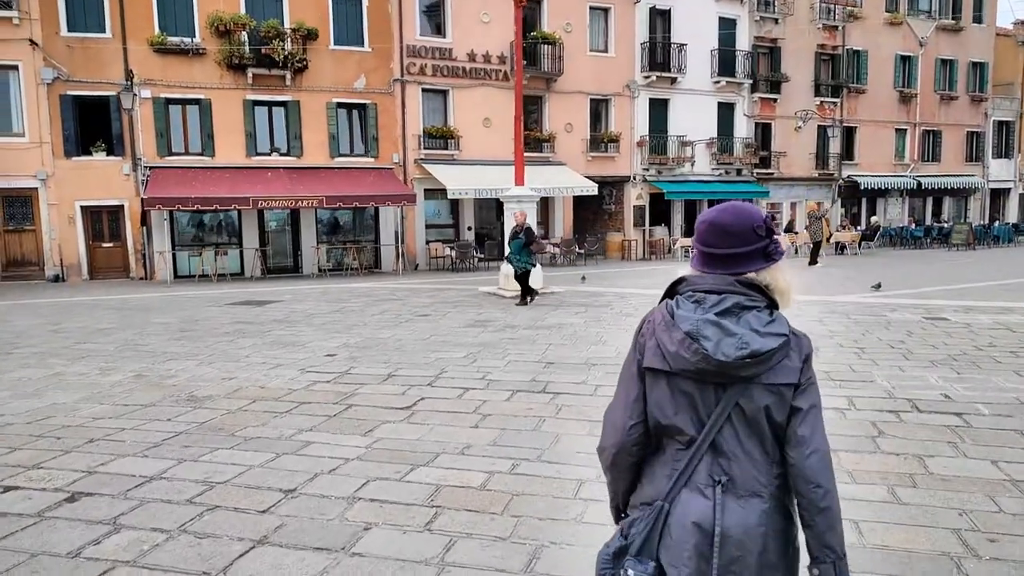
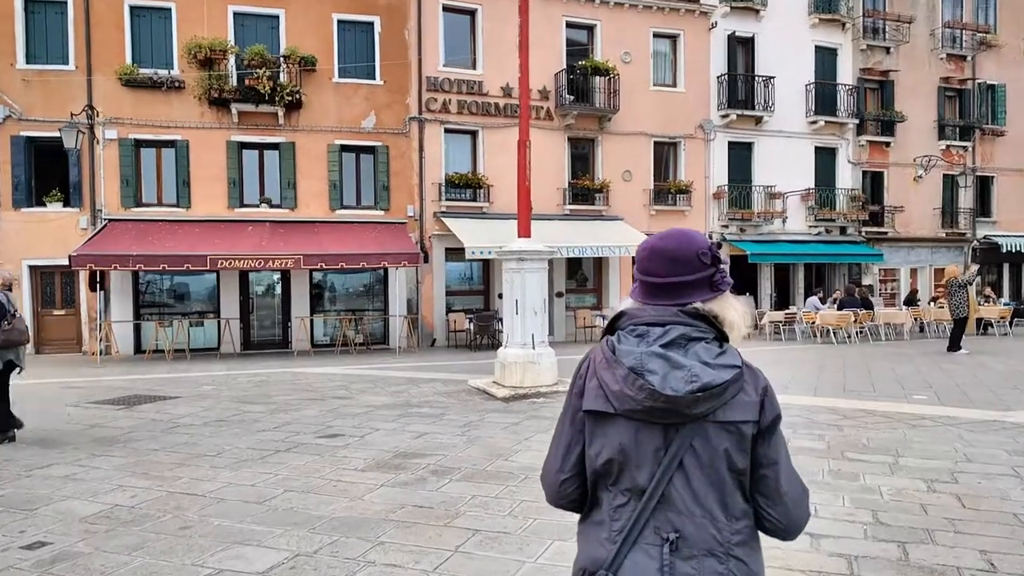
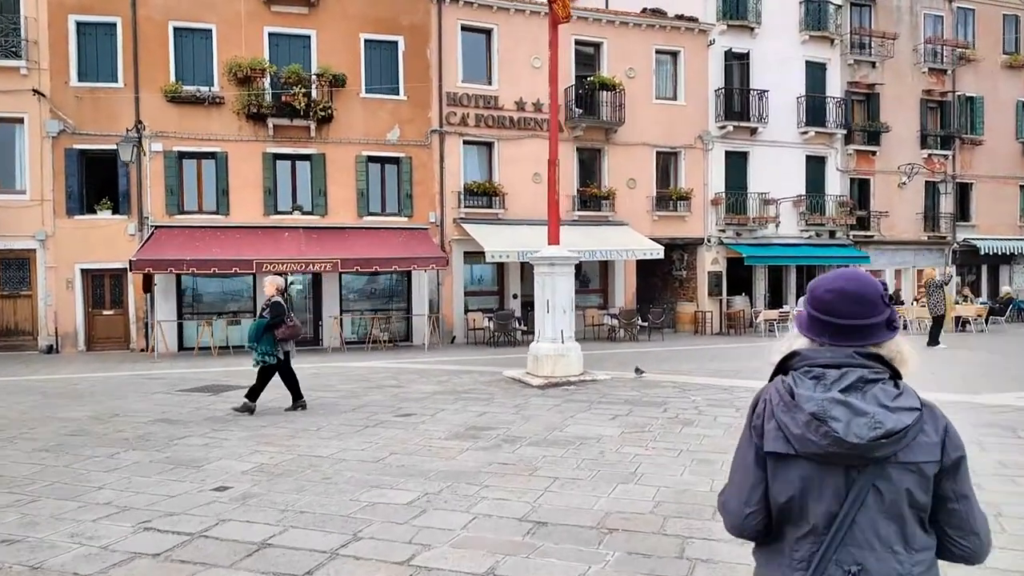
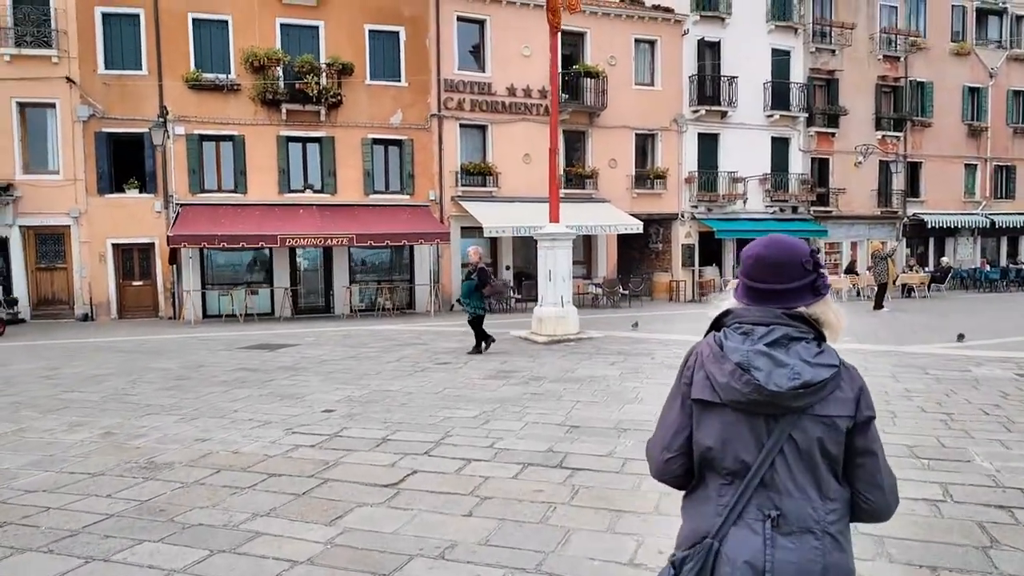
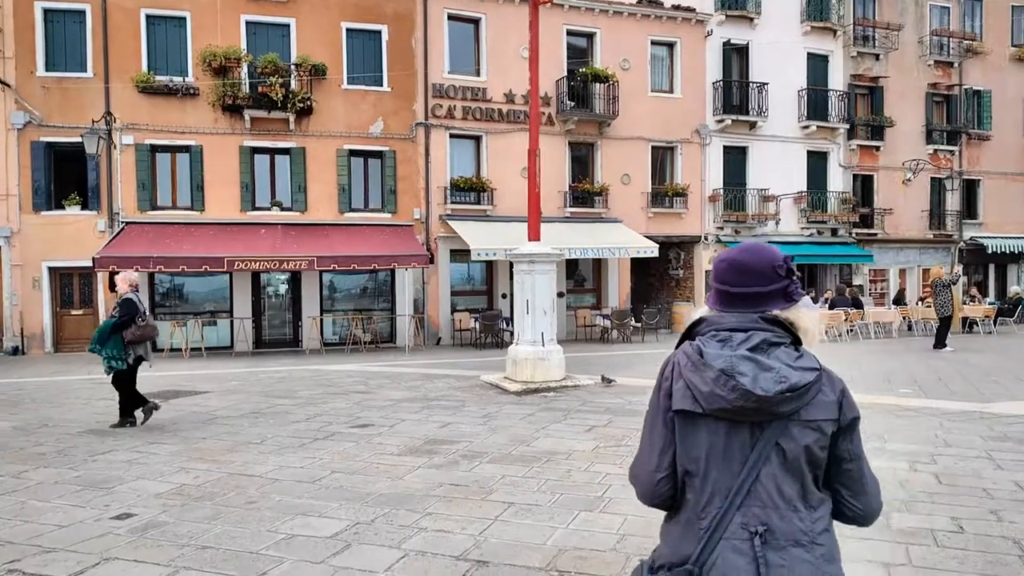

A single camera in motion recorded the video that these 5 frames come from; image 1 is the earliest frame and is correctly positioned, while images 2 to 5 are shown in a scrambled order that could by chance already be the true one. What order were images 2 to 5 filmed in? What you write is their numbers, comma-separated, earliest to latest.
4, 3, 5, 2
